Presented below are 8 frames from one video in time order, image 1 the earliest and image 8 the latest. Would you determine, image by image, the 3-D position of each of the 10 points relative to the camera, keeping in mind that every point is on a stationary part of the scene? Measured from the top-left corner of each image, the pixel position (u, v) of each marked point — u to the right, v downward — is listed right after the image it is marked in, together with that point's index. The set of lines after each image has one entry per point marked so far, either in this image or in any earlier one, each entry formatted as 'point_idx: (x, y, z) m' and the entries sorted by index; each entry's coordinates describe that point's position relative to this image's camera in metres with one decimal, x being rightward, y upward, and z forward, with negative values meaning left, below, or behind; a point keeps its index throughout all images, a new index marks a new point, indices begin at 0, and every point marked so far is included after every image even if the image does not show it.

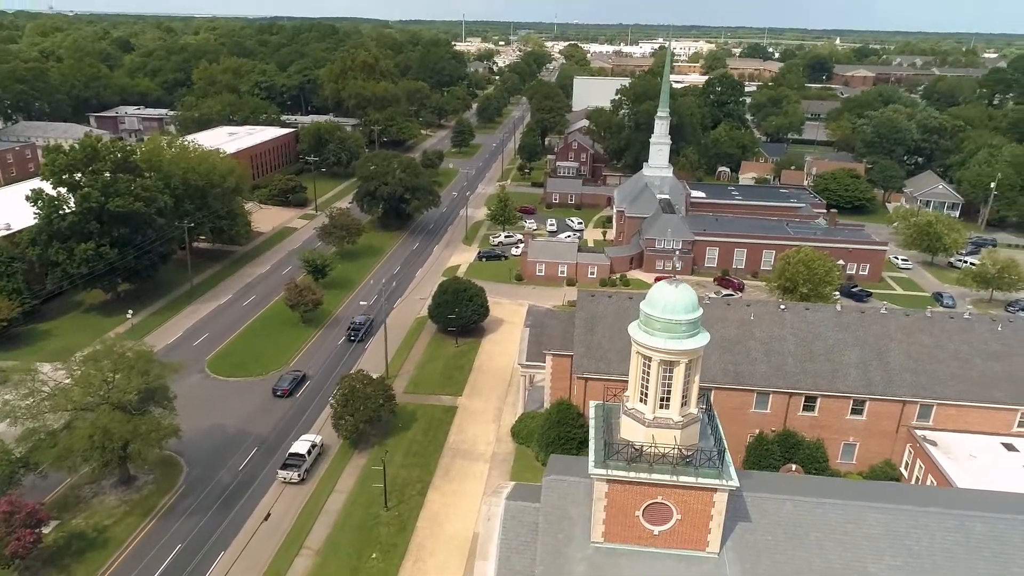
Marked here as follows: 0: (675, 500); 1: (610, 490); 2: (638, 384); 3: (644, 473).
0: (+3.6, -4.7, +15.8) m
1: (+2.2, -4.5, +15.8) m
2: (+2.8, -2.2, +16.1) m
3: (+2.8, -4.0, +15.5) m
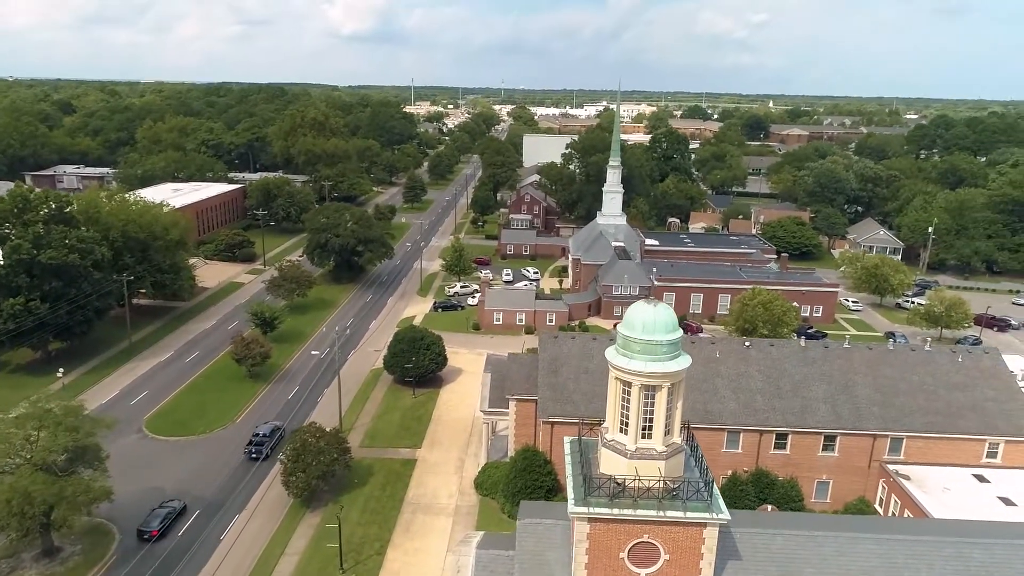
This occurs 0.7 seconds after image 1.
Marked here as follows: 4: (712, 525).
0: (+3.0, -5.1, +14.5) m
1: (+1.6, -4.9, +14.5) m
2: (+2.2, -2.6, +15.0) m
3: (+2.3, -4.4, +14.3) m
4: (+4.0, -4.7, +14.4) m
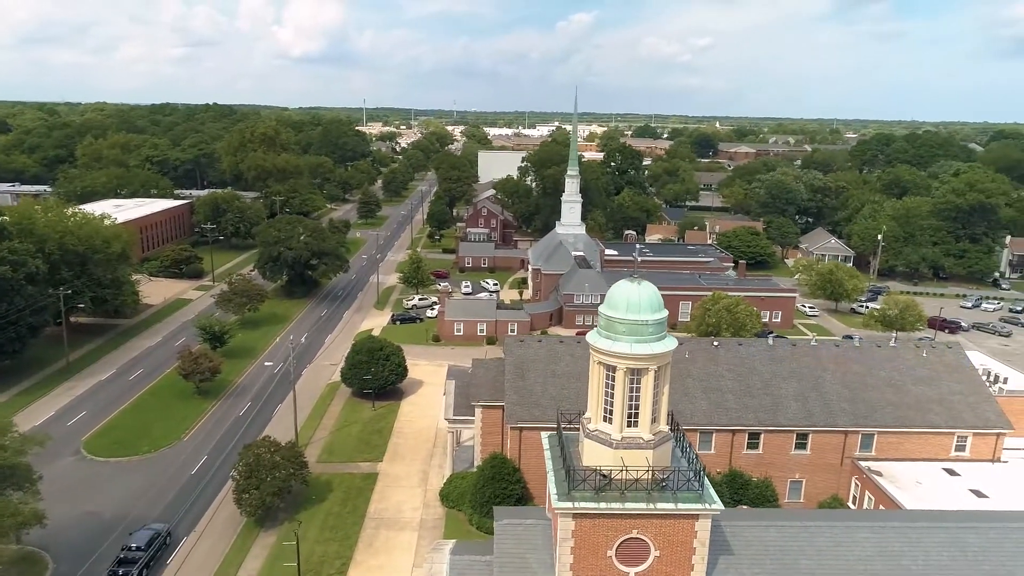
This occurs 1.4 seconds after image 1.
0: (+2.6, -4.6, +13.6) m
1: (+1.2, -4.5, +13.5) m
2: (+1.7, -2.2, +14.1) m
3: (+1.9, -4.0, +13.3) m
4: (+3.6, -4.3, +13.5) m
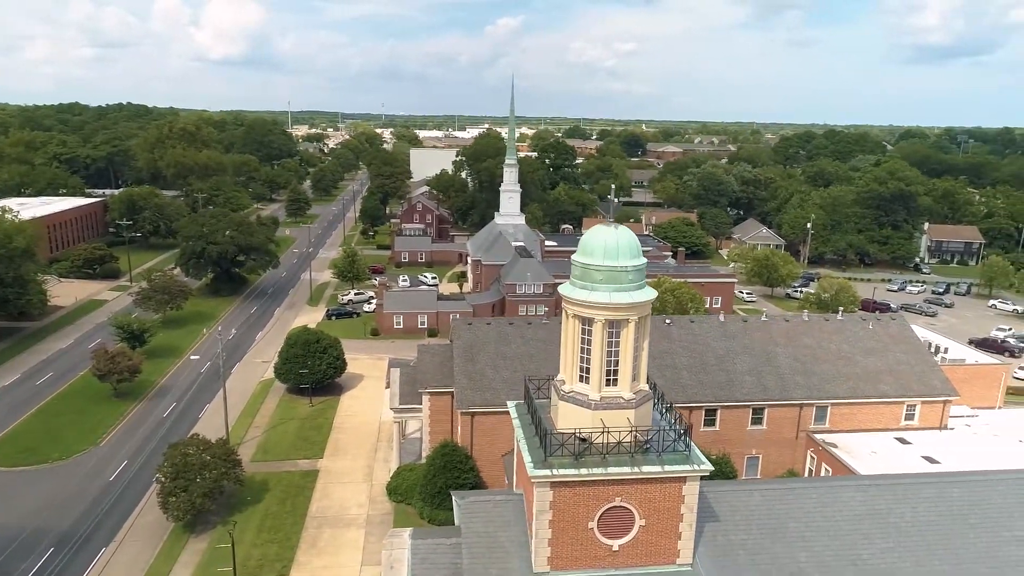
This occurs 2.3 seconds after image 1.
0: (+2.1, -3.7, +12.4) m
1: (+0.7, -3.5, +12.2) m
2: (+1.1, -1.3, +12.8) m
3: (+1.4, -3.0, +12.1) m
4: (+3.1, -3.3, +12.4) m
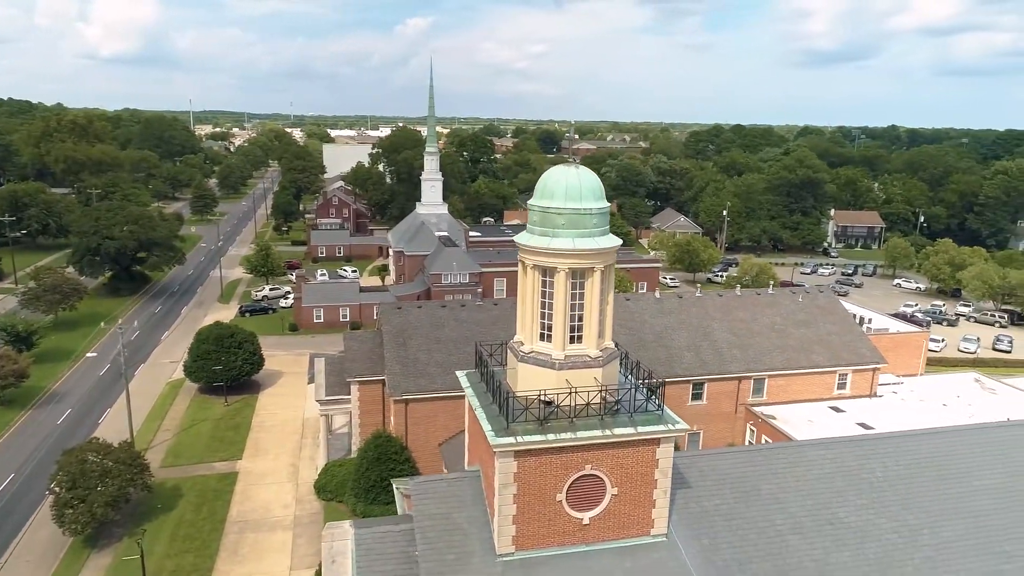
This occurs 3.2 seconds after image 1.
0: (+1.5, -2.8, +11.3) m
1: (+0.1, -2.7, +10.9) m
2: (+0.4, -0.5, +11.5) m
3: (+0.8, -2.2, +10.9) m
4: (+2.5, -2.4, +11.4) m
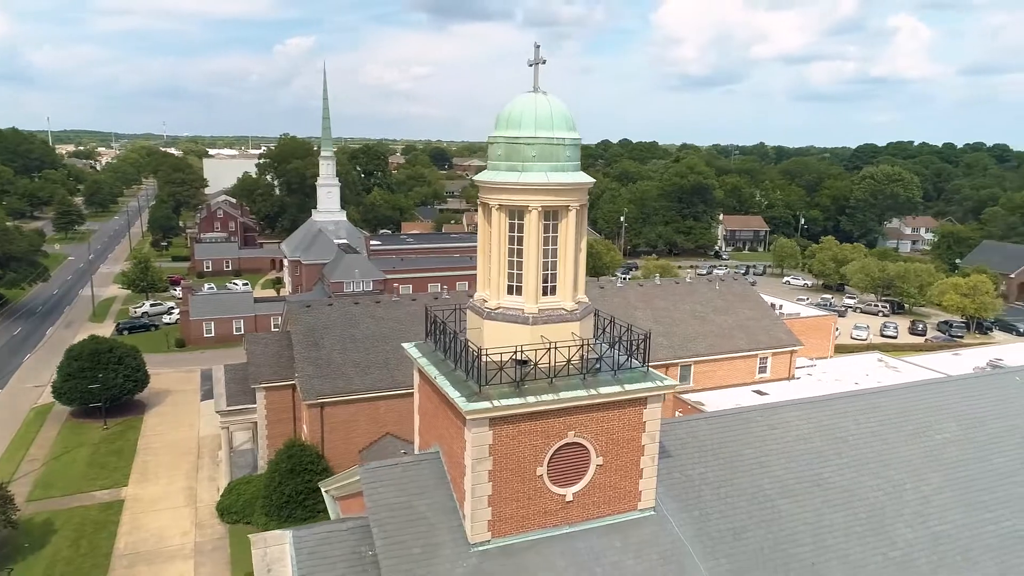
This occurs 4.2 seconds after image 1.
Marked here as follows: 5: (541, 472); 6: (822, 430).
0: (+1.1, -2.0, +9.9) m
1: (-0.2, -1.9, +9.3) m
2: (-0.1, +0.3, +10.1) m
3: (+0.5, -1.4, +9.4) m
4: (+2.0, -1.6, +10.1) m
5: (+0.4, -2.5, +9.6) m
6: (+5.5, -2.5, +12.8) m
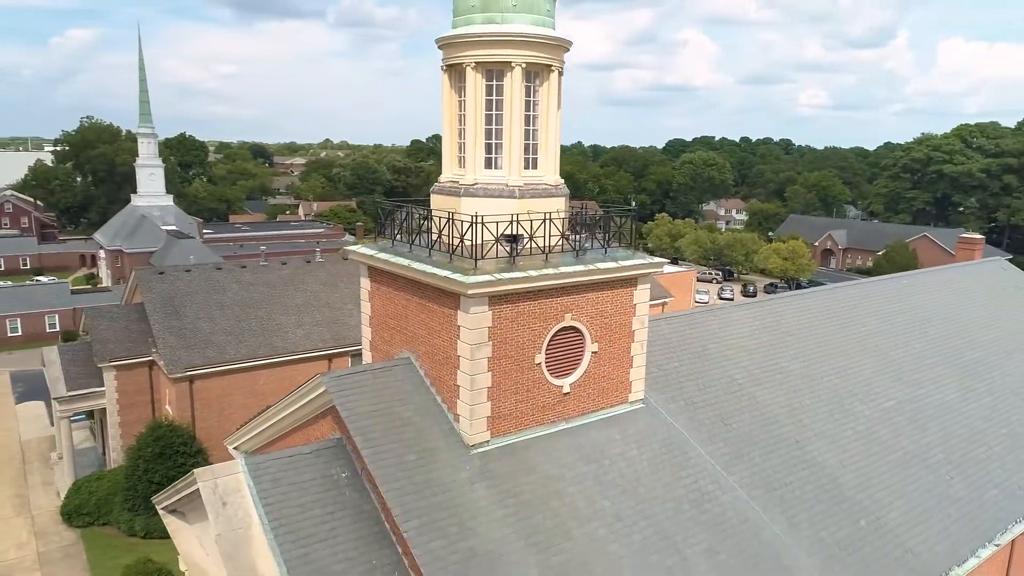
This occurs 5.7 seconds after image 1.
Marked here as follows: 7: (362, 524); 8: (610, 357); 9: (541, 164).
0: (+0.9, -0.3, +9.0) m
1: (-0.2, -0.4, +8.1) m
2: (-0.4, +1.9, +8.9) m
3: (+0.4, +0.2, +8.4) m
4: (+1.8, +0.1, +9.5) m
5: (+0.3, -0.9, +8.6) m
6: (+4.6, -0.7, +12.9) m
7: (-1.7, -2.6, +7.9) m
8: (+1.3, -0.9, +9.4) m
9: (+0.4, +1.6, +9.1) m
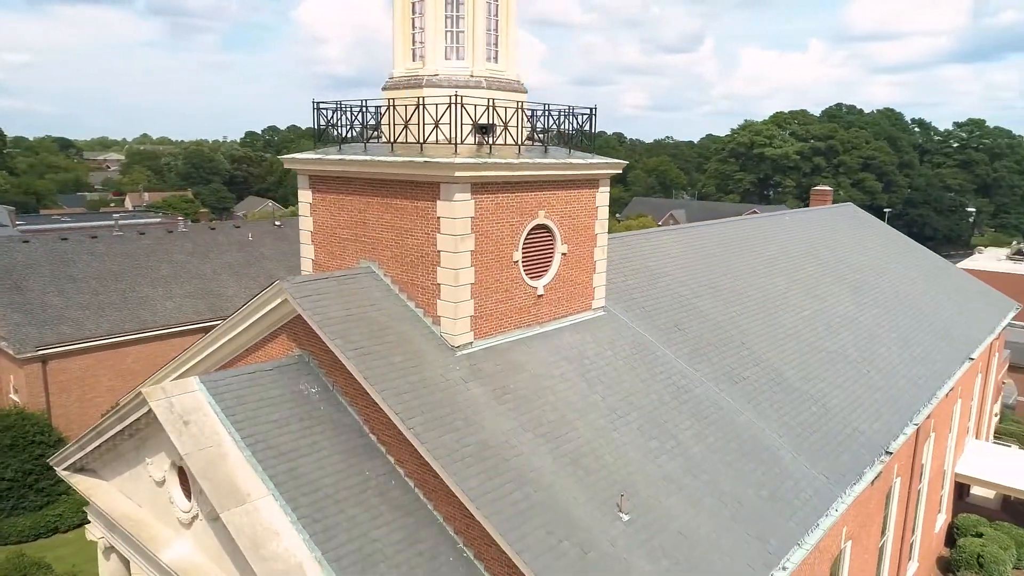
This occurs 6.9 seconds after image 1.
0: (+0.6, +0.9, +8.7) m
1: (-0.4, +0.8, +7.6) m
2: (-0.8, +3.1, +8.3) m
3: (+0.1, +1.4, +8.0) m
4: (+1.2, +1.4, +9.3) m
5: (0.0, +0.4, +8.2) m
6: (+3.3, +0.7, +13.3) m
7: (-1.7, -1.5, +7.1) m
8: (+0.8, +0.4, +9.1) m
9: (-0.1, +2.8, +8.7) m
